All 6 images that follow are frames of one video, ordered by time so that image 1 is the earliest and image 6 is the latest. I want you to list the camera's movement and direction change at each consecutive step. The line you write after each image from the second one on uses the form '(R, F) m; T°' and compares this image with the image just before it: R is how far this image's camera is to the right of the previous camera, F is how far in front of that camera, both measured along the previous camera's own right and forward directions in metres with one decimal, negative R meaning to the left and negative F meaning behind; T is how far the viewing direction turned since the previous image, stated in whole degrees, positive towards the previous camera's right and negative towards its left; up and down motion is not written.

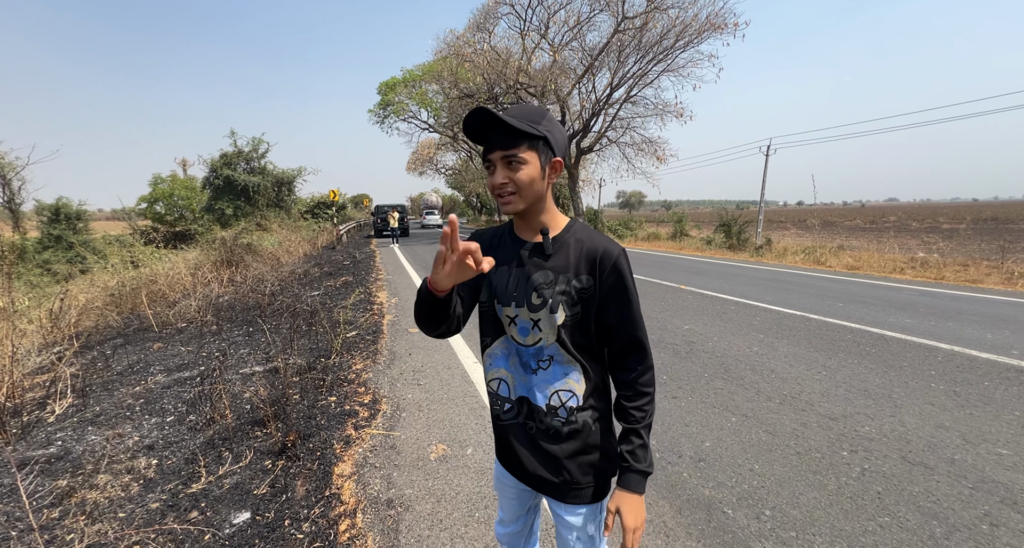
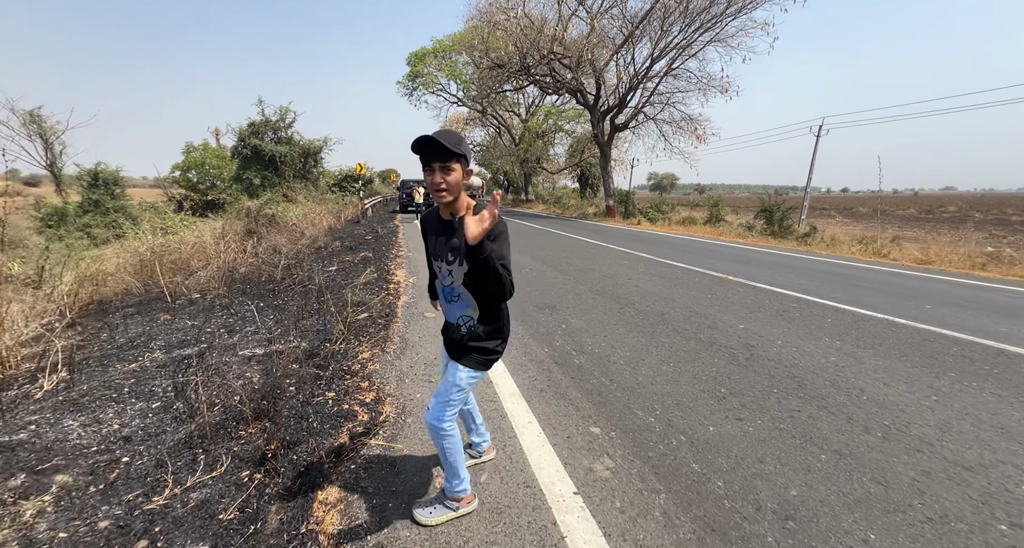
(0.0, +0.6) m; -3°
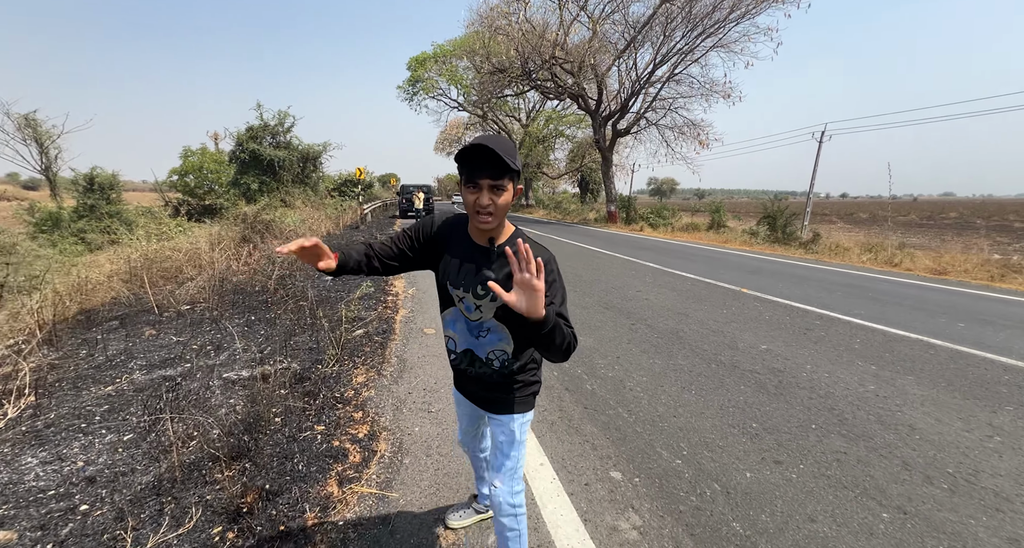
(-0.1, +0.3) m; 0°
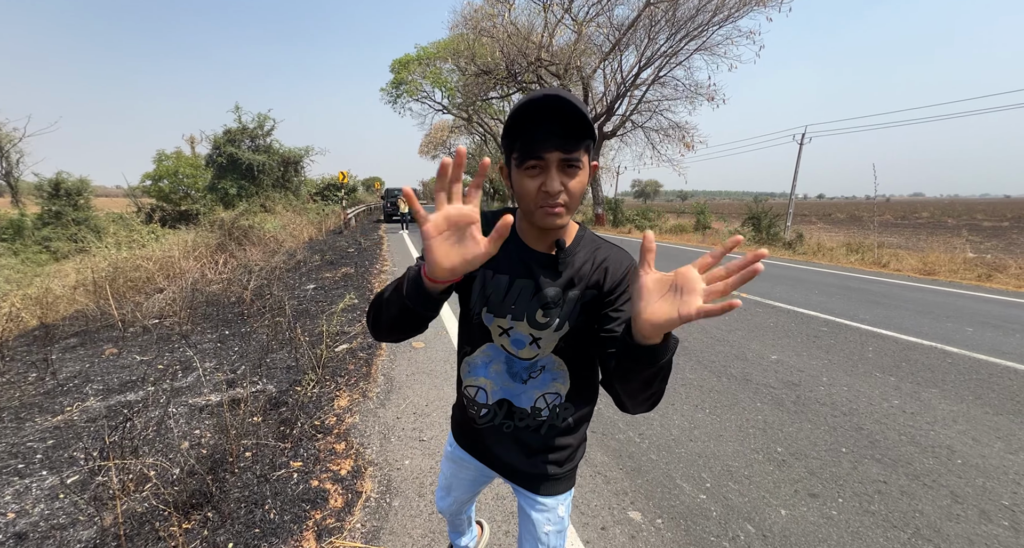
(-0.1, +0.3) m; +2°
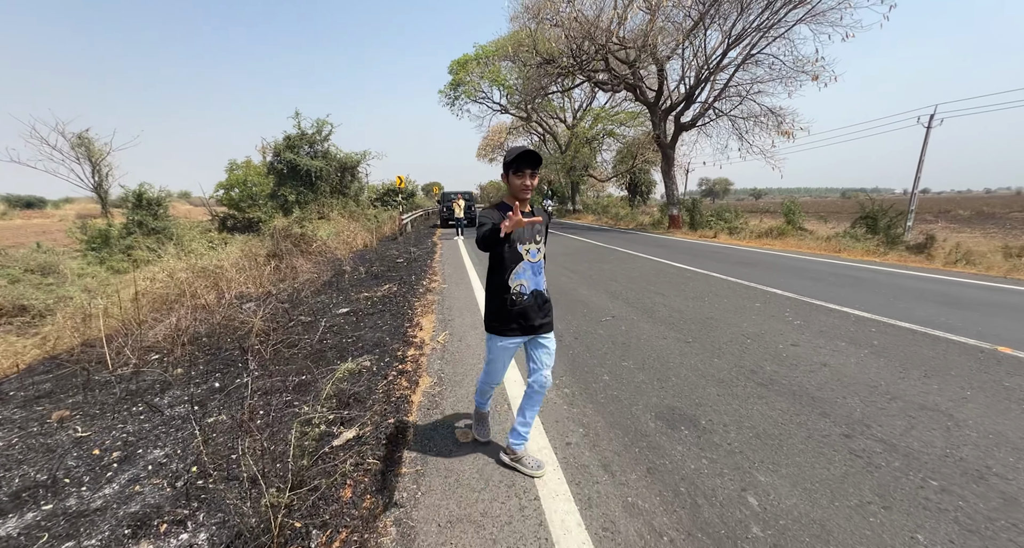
(-0.3, +1.8) m; -8°
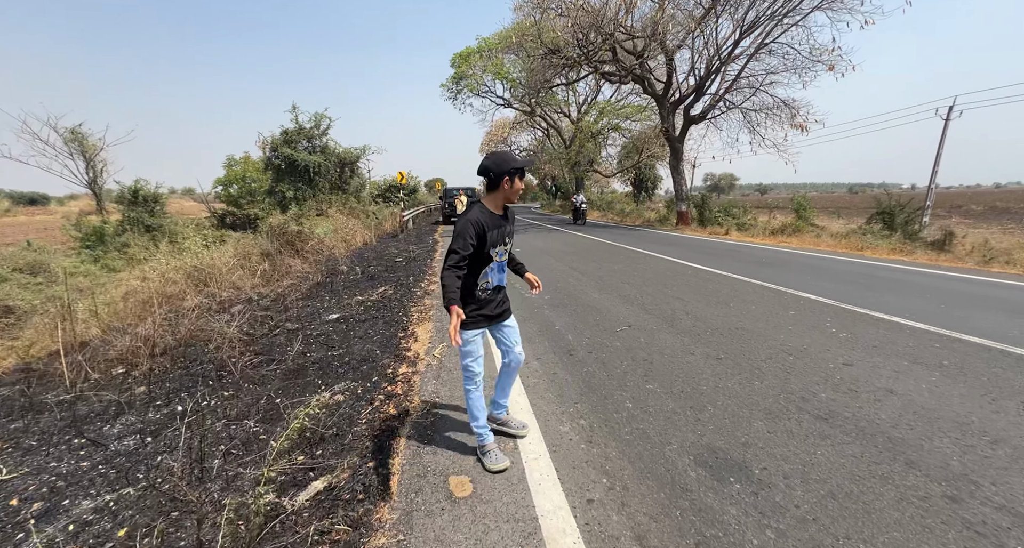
(0.0, +0.6) m; 0°
